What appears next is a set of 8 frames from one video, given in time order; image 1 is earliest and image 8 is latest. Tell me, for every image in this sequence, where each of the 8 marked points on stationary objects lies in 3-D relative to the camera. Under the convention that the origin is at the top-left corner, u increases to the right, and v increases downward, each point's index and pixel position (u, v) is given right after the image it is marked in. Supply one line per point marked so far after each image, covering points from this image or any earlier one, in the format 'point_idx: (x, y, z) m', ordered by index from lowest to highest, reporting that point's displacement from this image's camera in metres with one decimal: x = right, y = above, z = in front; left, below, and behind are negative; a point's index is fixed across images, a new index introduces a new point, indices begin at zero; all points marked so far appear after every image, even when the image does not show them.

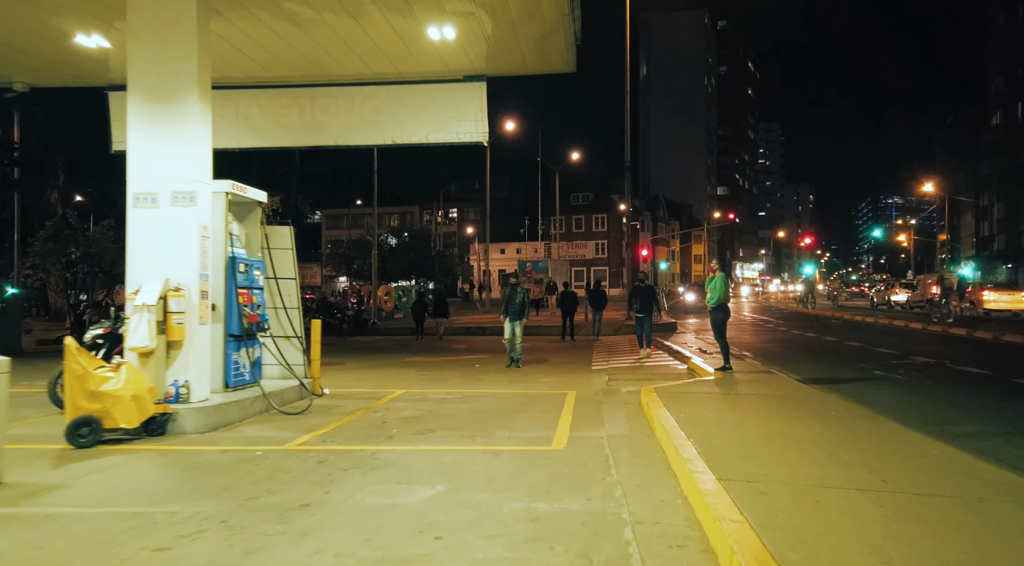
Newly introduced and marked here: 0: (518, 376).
0: (+0.1, -1.7, +12.7) m
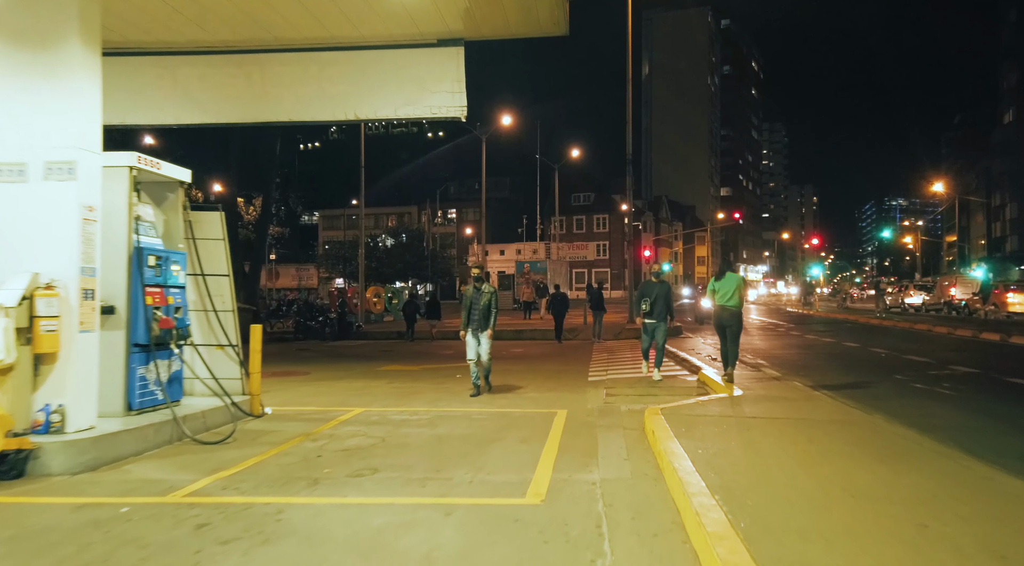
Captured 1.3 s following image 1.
0: (-0.2, -1.7, +11.0) m
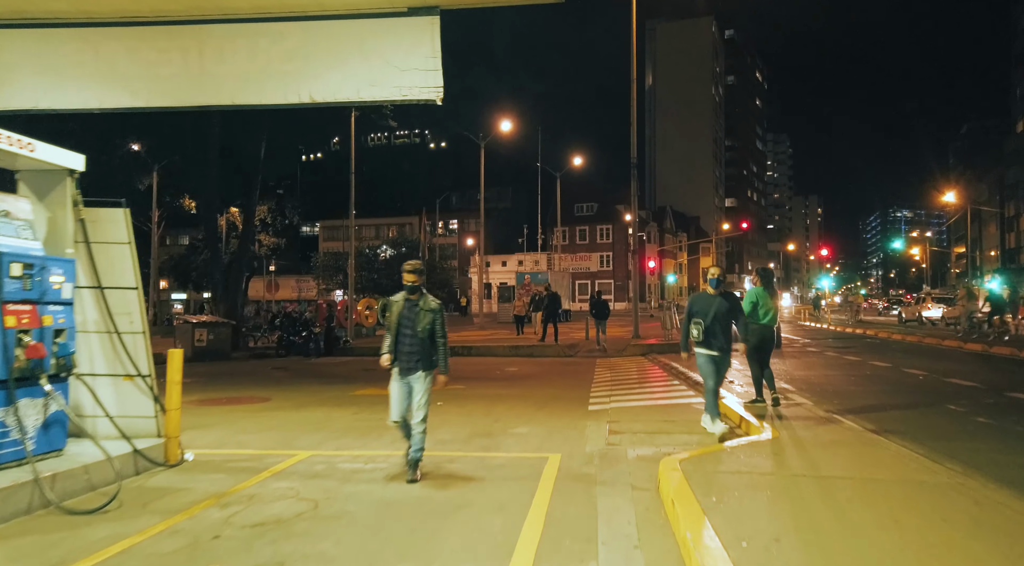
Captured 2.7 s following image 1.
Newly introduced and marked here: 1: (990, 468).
0: (-0.3, -1.9, +9.3) m
1: (+4.4, -1.7, +6.4) m
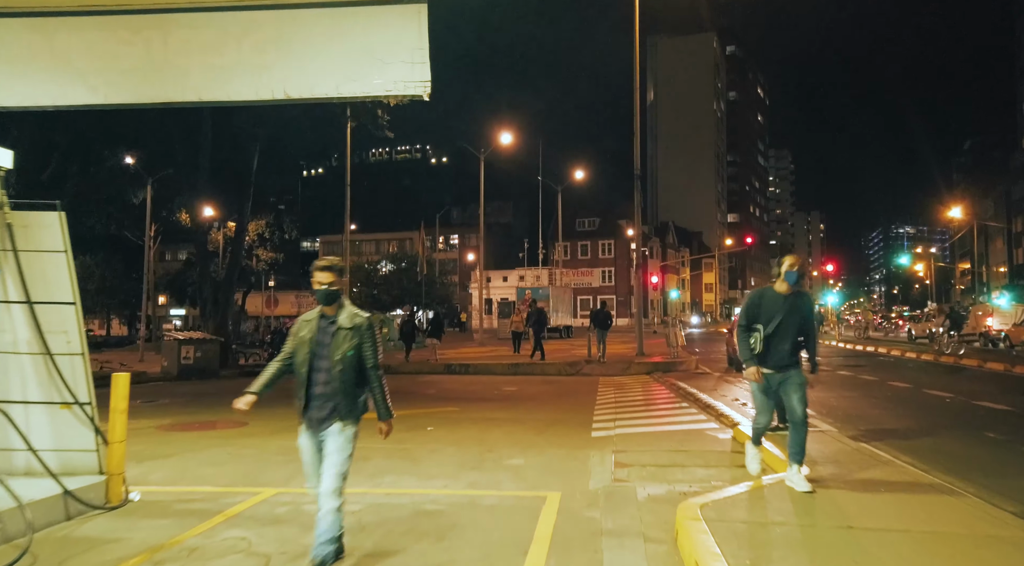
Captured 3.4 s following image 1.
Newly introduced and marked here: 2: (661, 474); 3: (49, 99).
0: (-0.4, -2.1, +8.4) m
1: (+4.3, -1.8, +5.5) m
2: (+1.5, -1.9, +7.0) m
3: (-5.3, +2.1, +7.9) m
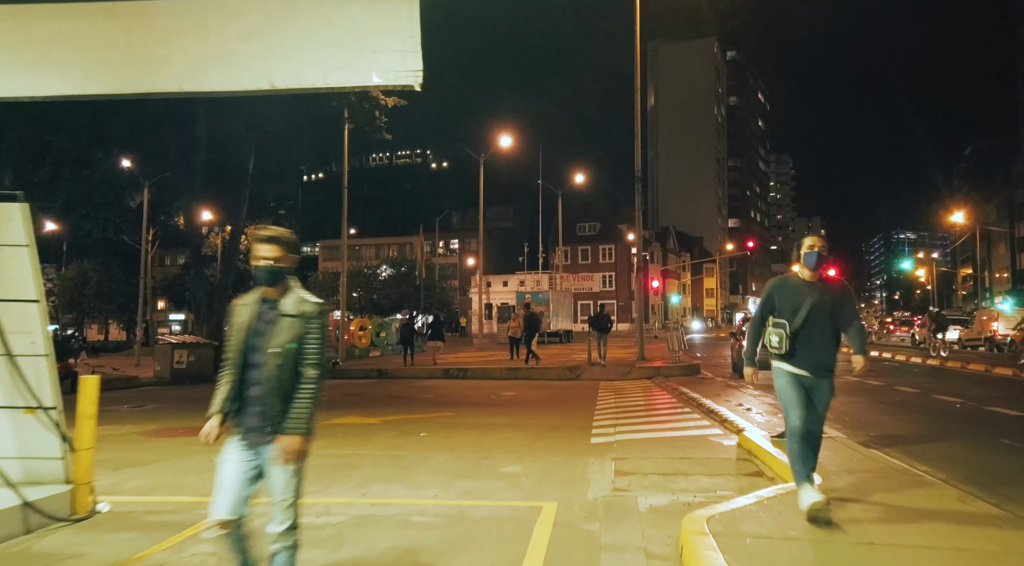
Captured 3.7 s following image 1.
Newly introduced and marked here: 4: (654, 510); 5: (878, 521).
0: (-0.5, -2.1, +8.0) m
1: (+4.3, -1.8, +5.1) m
2: (+1.4, -1.9, +6.6) m
3: (-5.4, +2.1, +7.6) m
4: (+1.2, -1.8, +5.6) m
5: (+2.5, -1.7, +4.9) m
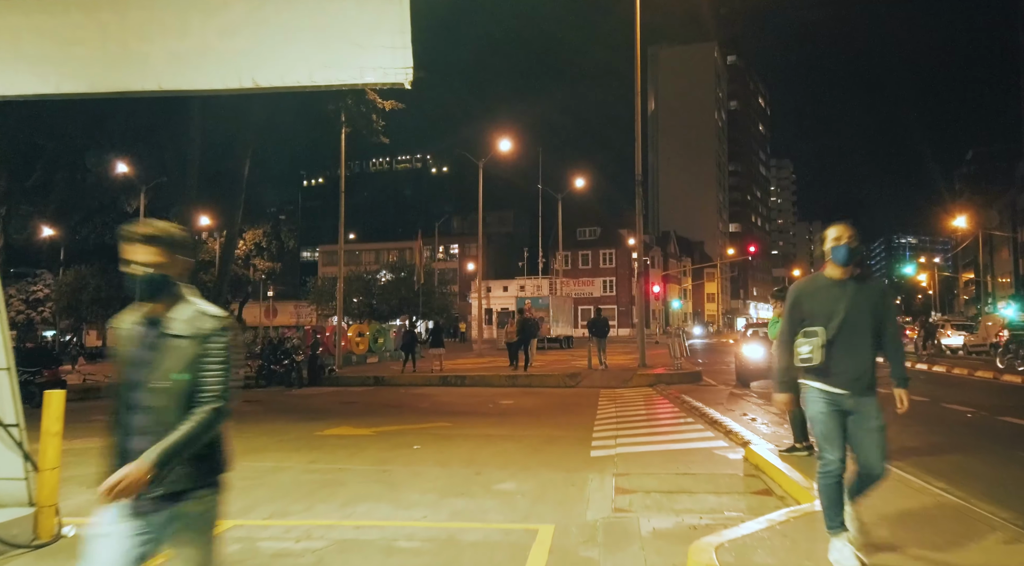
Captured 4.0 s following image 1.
0: (-0.5, -2.1, +7.6) m
1: (+4.2, -1.9, +4.7) m
2: (+1.4, -2.0, +6.3) m
3: (-5.4, +2.0, +7.3) m
4: (+1.1, -1.9, +5.3) m
5: (+2.5, -1.7, +4.5) m
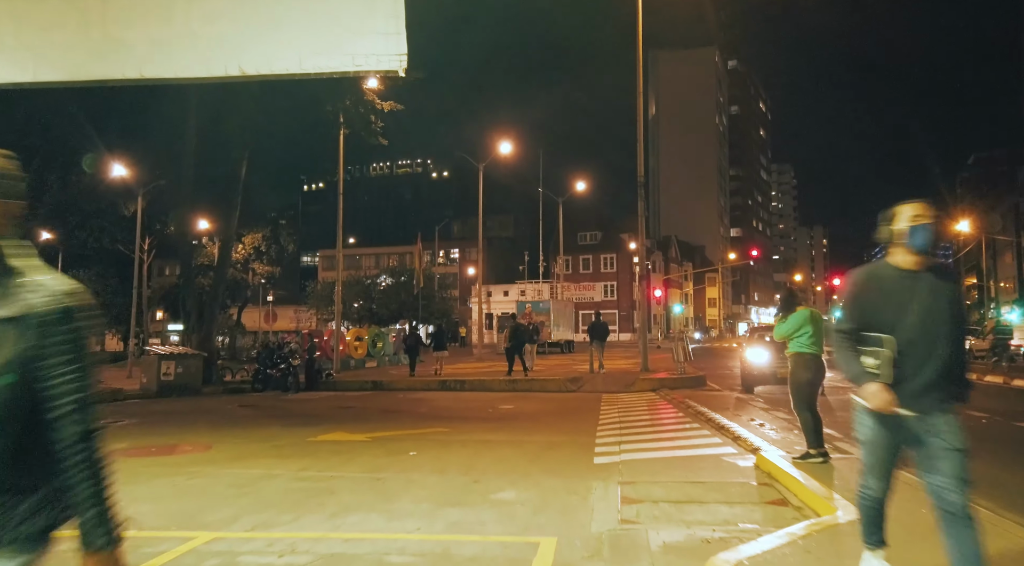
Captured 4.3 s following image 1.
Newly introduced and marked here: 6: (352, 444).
0: (-0.5, -2.1, +7.3) m
1: (+4.2, -1.8, +4.3) m
2: (+1.4, -2.0, +5.9) m
3: (-5.4, +2.1, +6.9) m
4: (+1.1, -1.9, +4.9) m
5: (+2.5, -1.7, +4.1) m
6: (-2.4, -2.4, +10.5) m
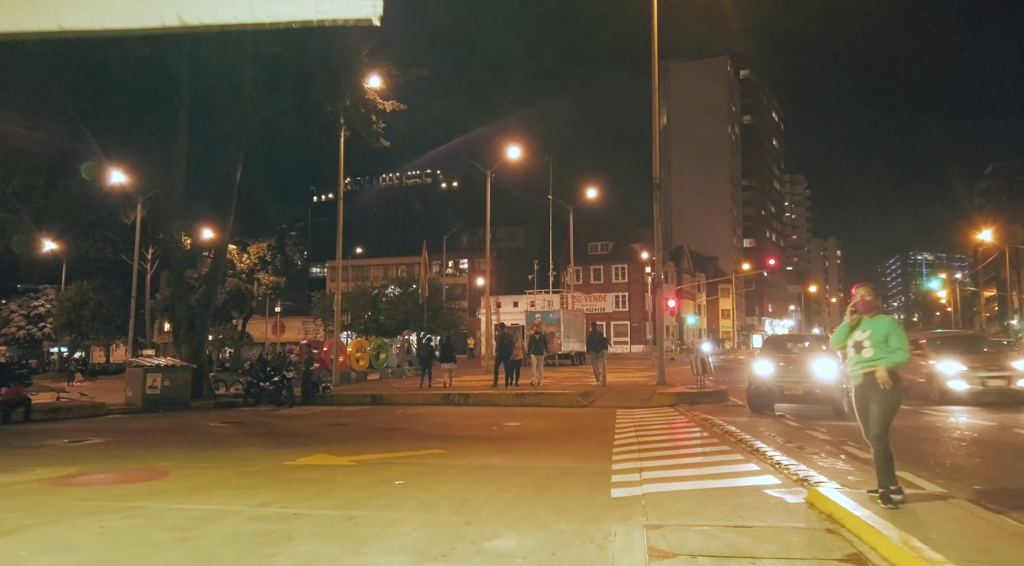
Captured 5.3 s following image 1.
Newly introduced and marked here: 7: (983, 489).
0: (-0.5, -2.1, +5.9) m
1: (+4.2, -1.7, +2.9) m
2: (+1.4, -1.9, +4.5) m
3: (-5.4, +2.1, +5.7) m
4: (+1.1, -1.8, +3.5) m
5: (+2.4, -1.6, +2.7) m
6: (-2.4, -2.5, +9.2) m
7: (+5.0, -2.3, +7.4) m
